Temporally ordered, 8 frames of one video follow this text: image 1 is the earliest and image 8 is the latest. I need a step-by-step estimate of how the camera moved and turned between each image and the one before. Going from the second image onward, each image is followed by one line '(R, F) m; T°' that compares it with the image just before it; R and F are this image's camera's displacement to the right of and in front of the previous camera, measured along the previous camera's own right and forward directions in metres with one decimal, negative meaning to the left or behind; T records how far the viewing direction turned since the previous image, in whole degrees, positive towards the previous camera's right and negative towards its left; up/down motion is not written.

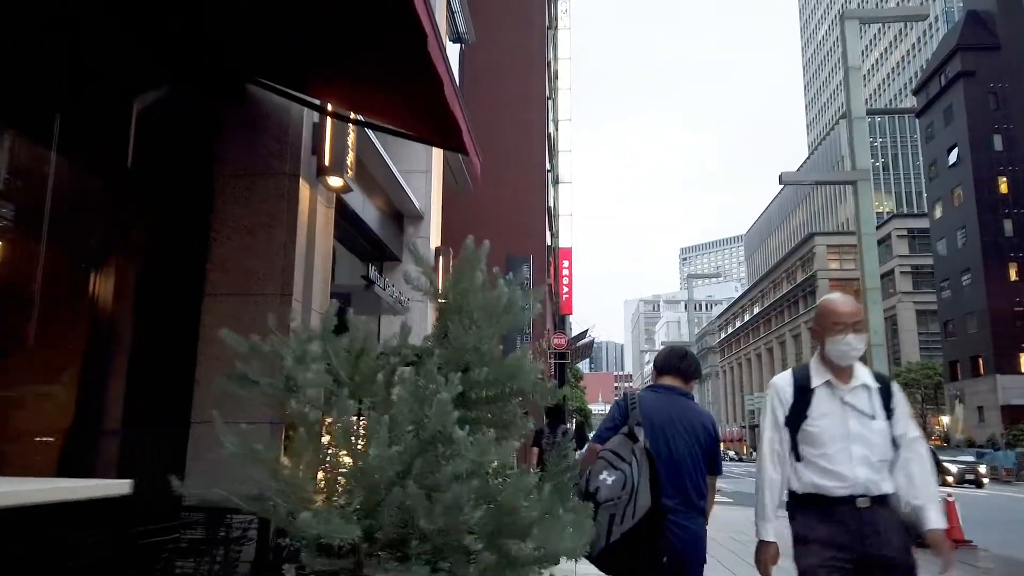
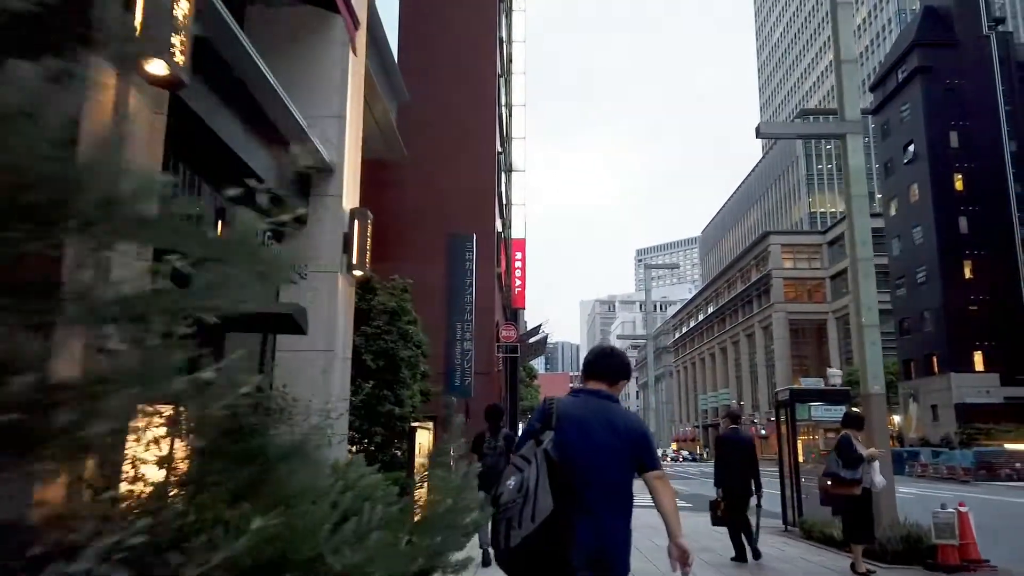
(+0.4, +2.3) m; +3°
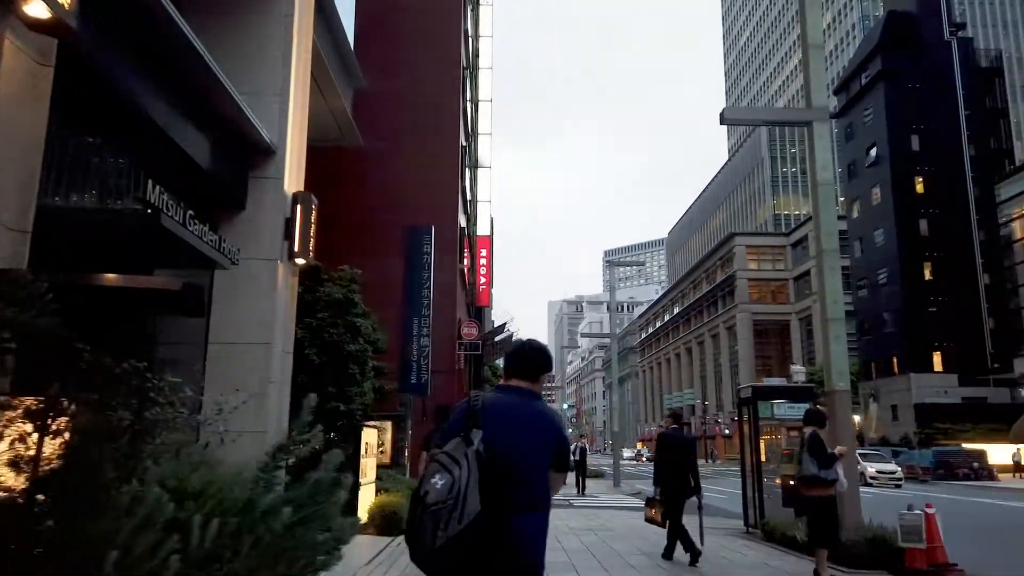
(+0.2, +0.6) m; +2°
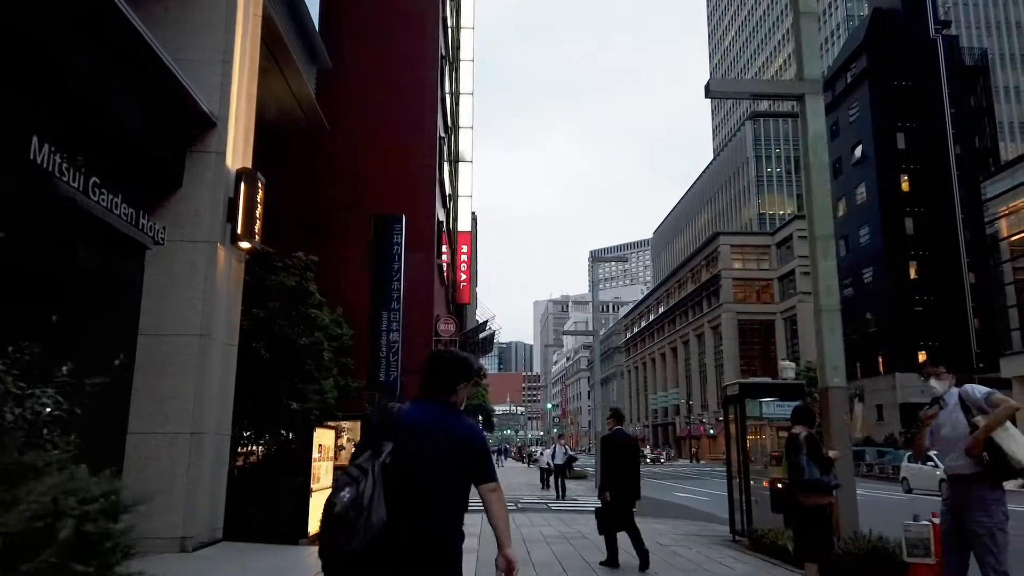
(+0.3, +1.0) m; +1°
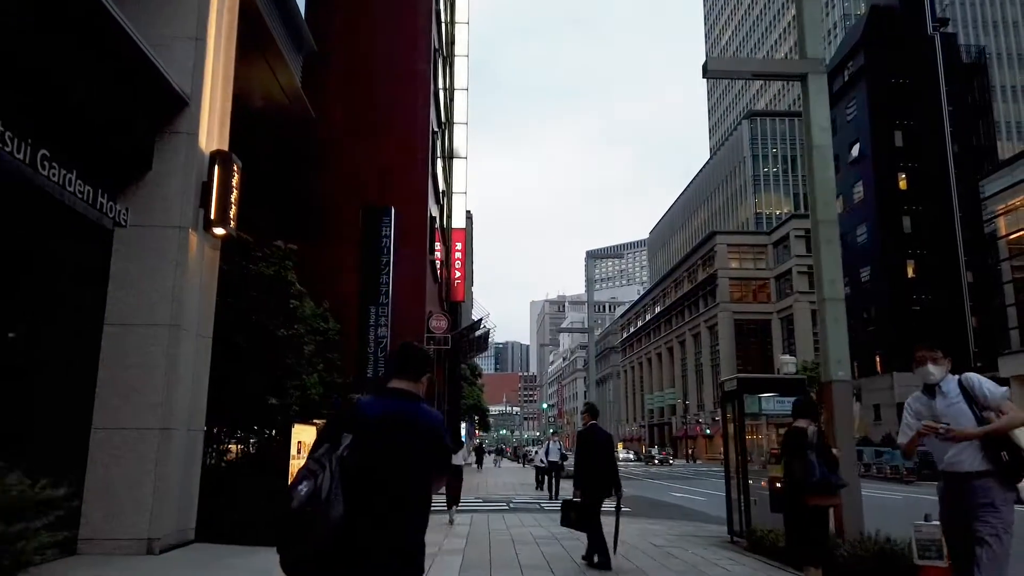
(+0.1, +0.5) m; 0°
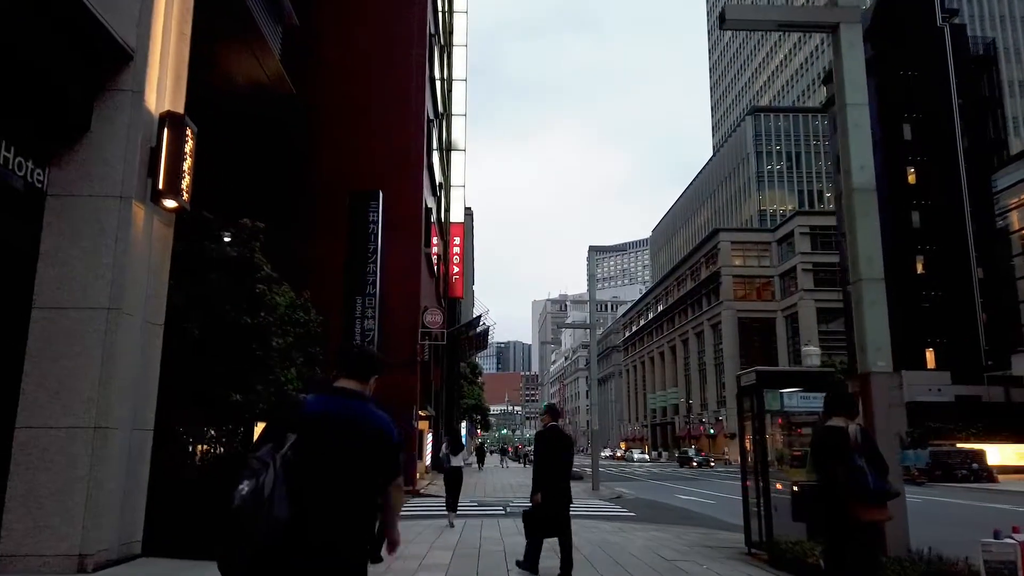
(+0.1, +1.2) m; 0°
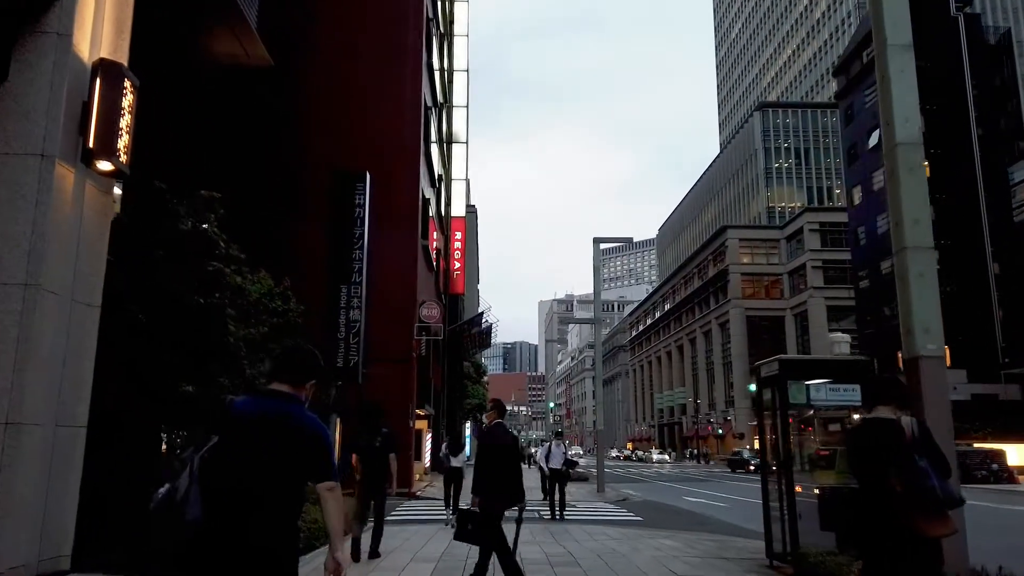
(+0.2, +1.2) m; 0°
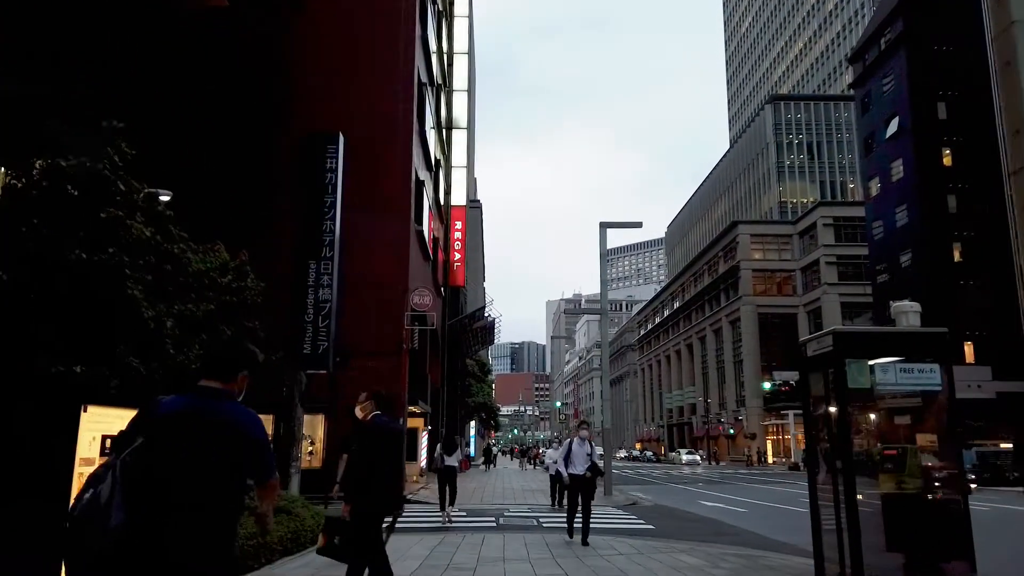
(+0.3, +2.0) m; -1°
